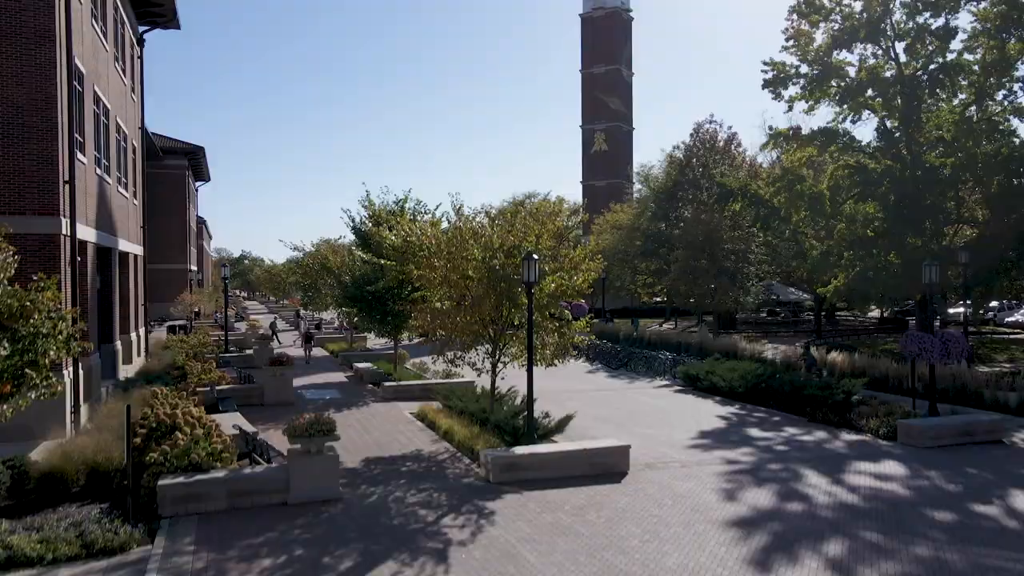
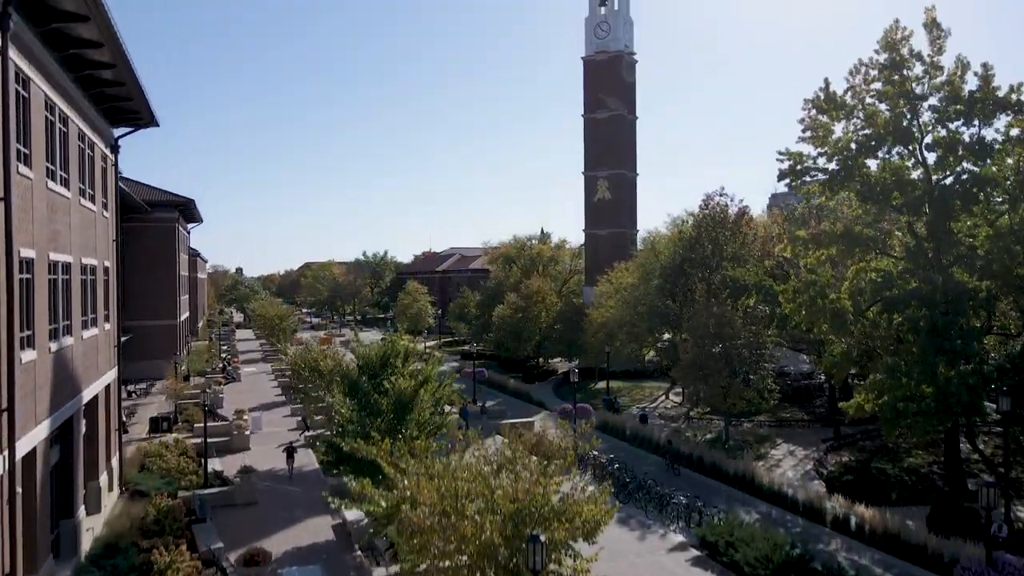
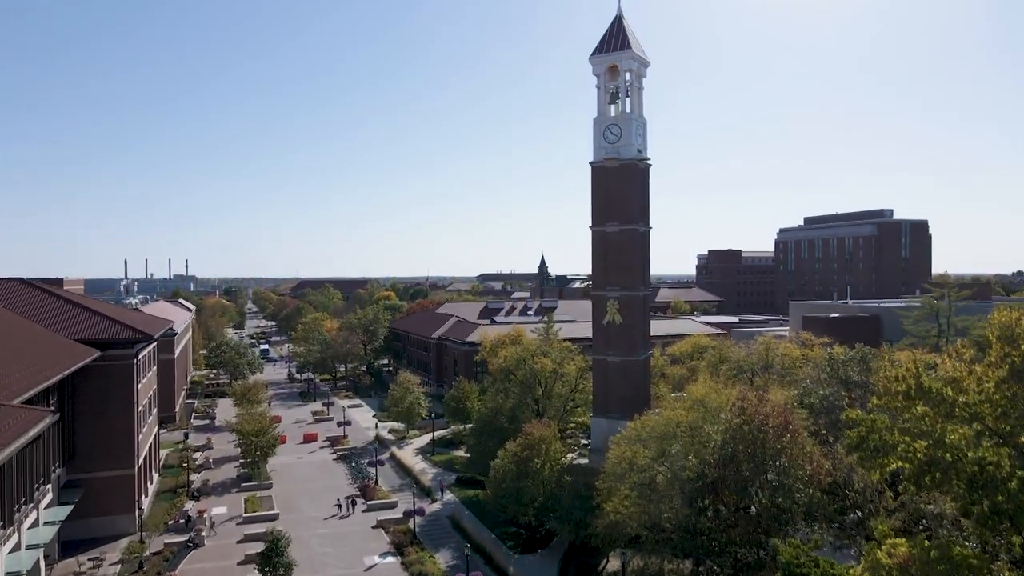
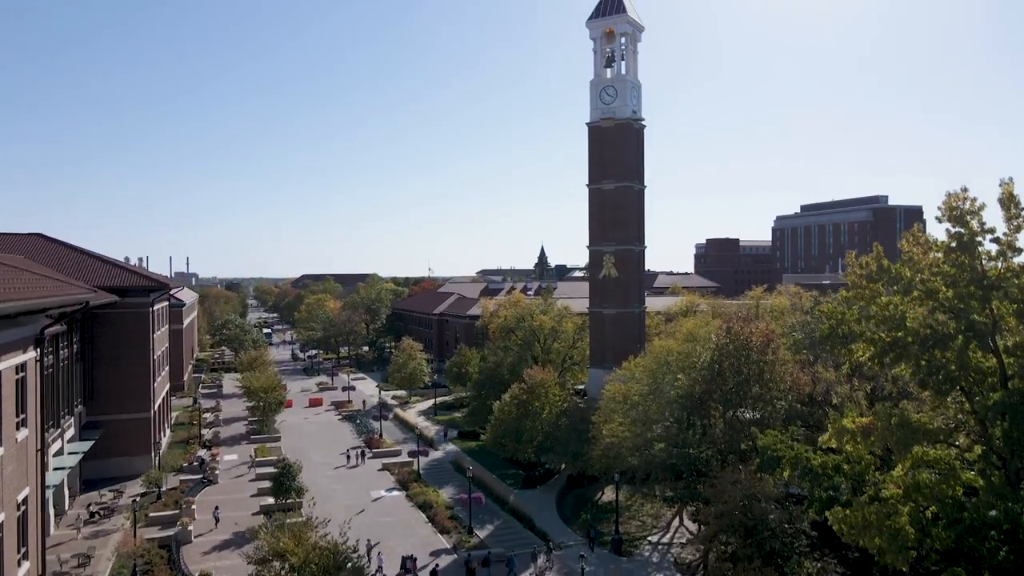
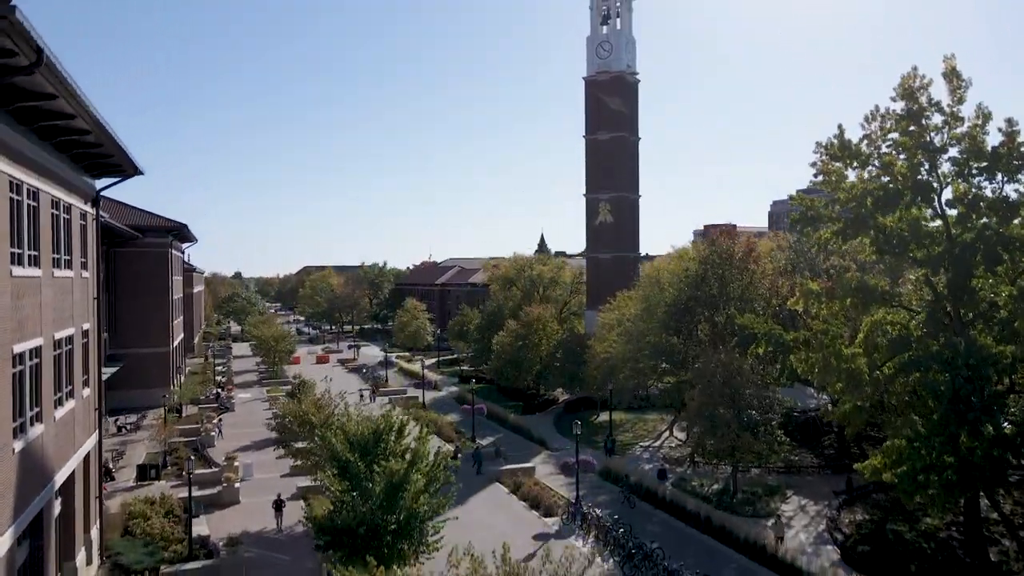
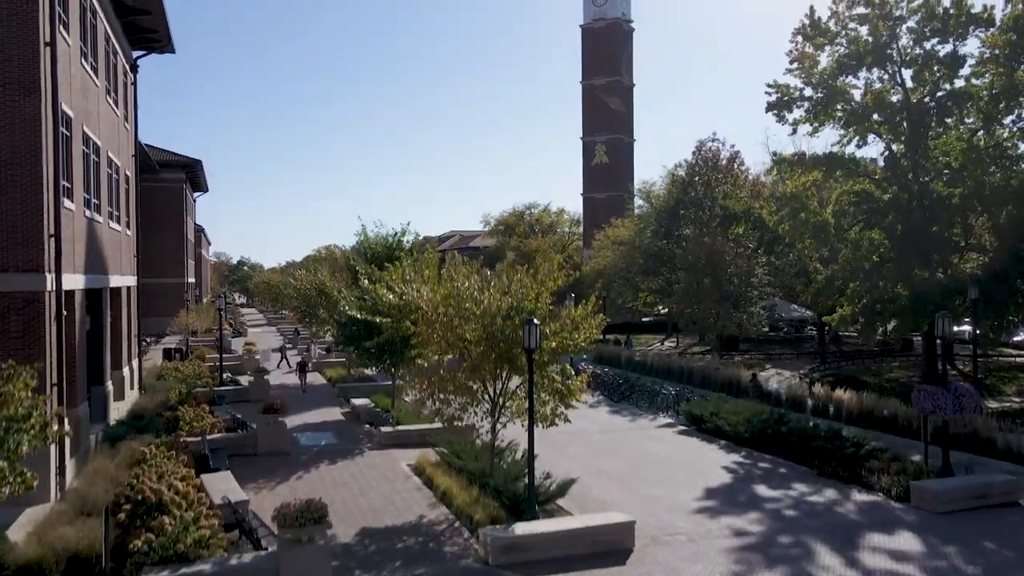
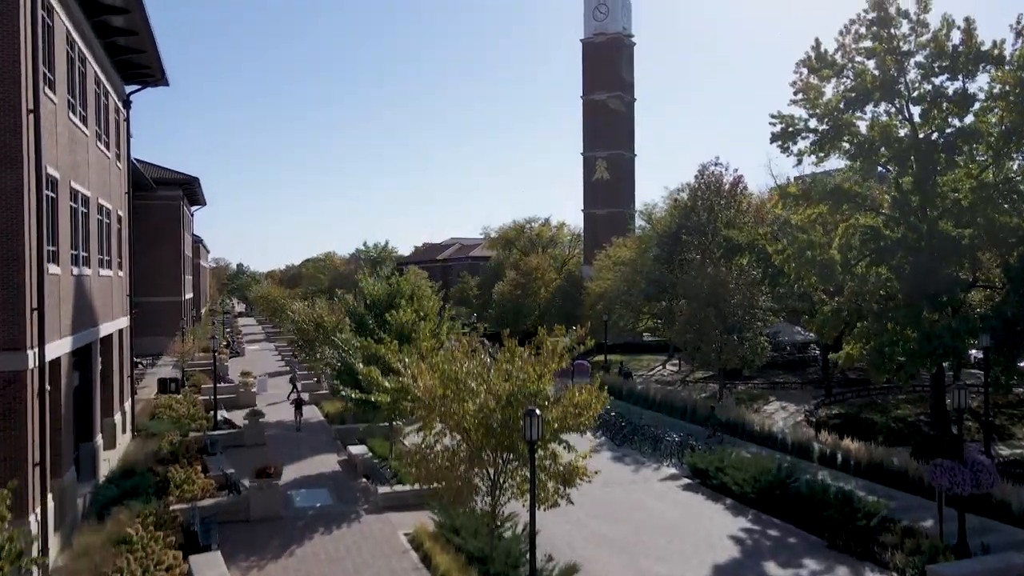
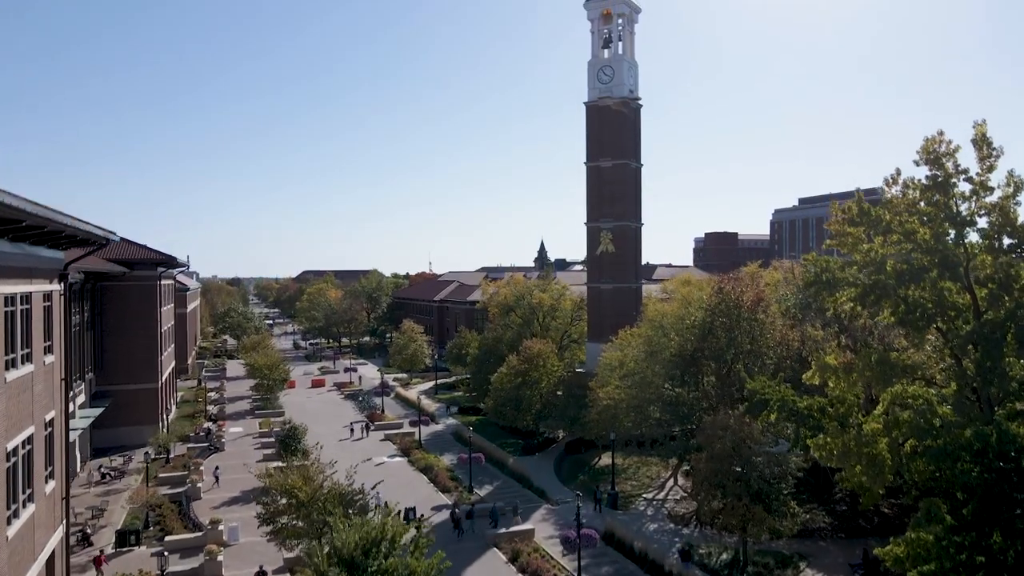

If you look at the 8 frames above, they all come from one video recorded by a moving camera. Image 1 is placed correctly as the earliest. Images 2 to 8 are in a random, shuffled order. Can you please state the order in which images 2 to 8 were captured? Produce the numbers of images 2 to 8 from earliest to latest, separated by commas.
6, 7, 2, 5, 8, 4, 3
